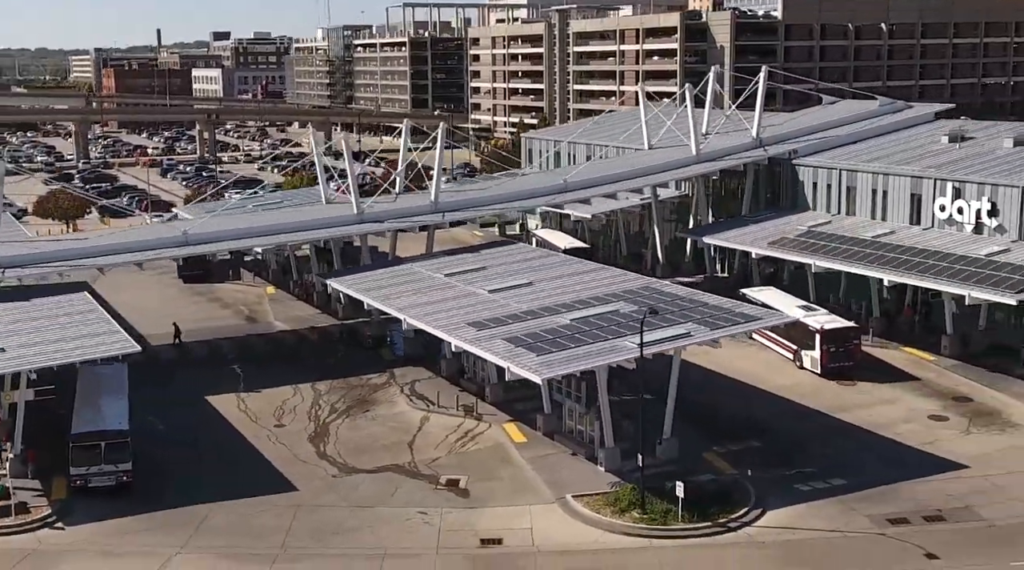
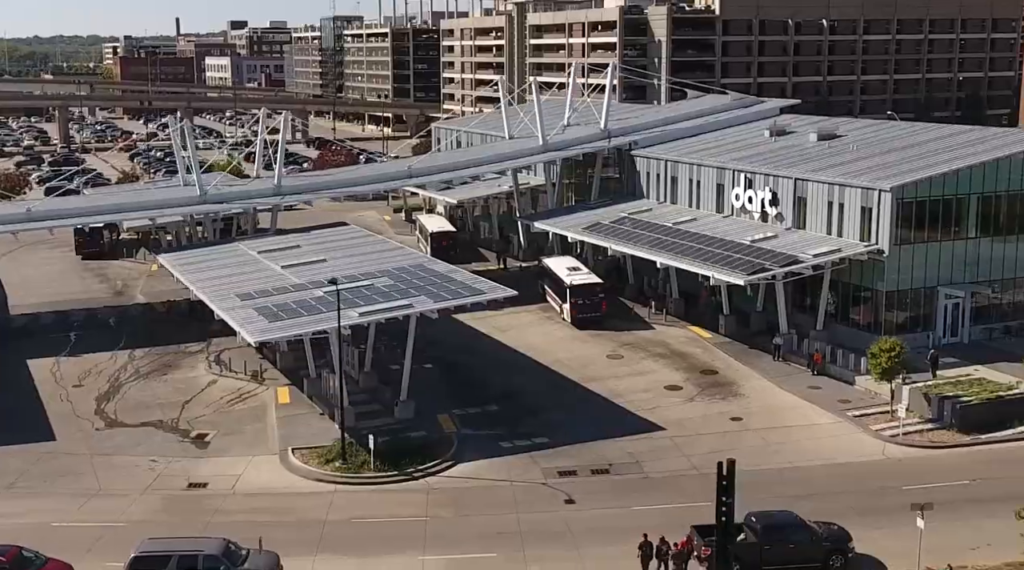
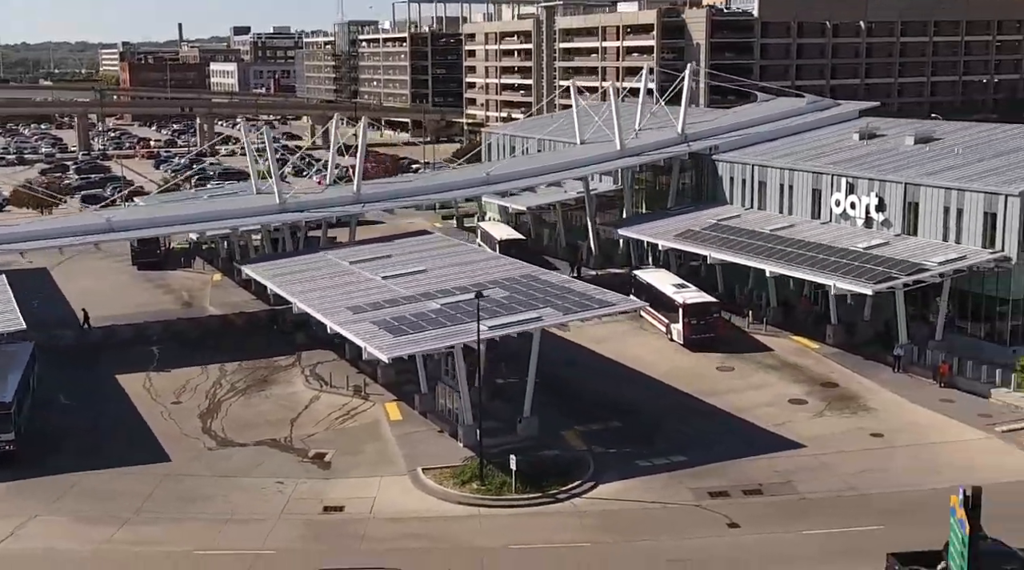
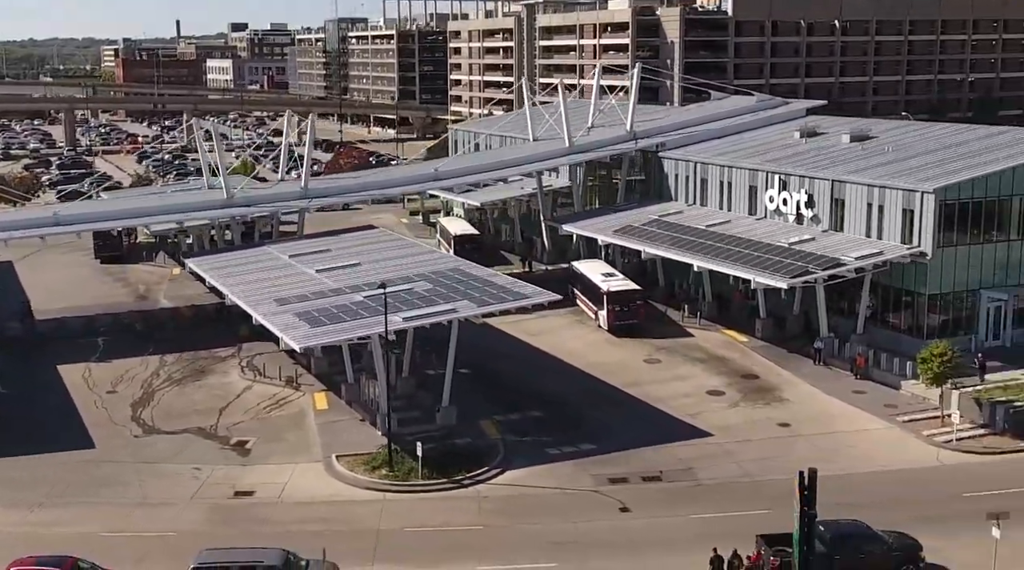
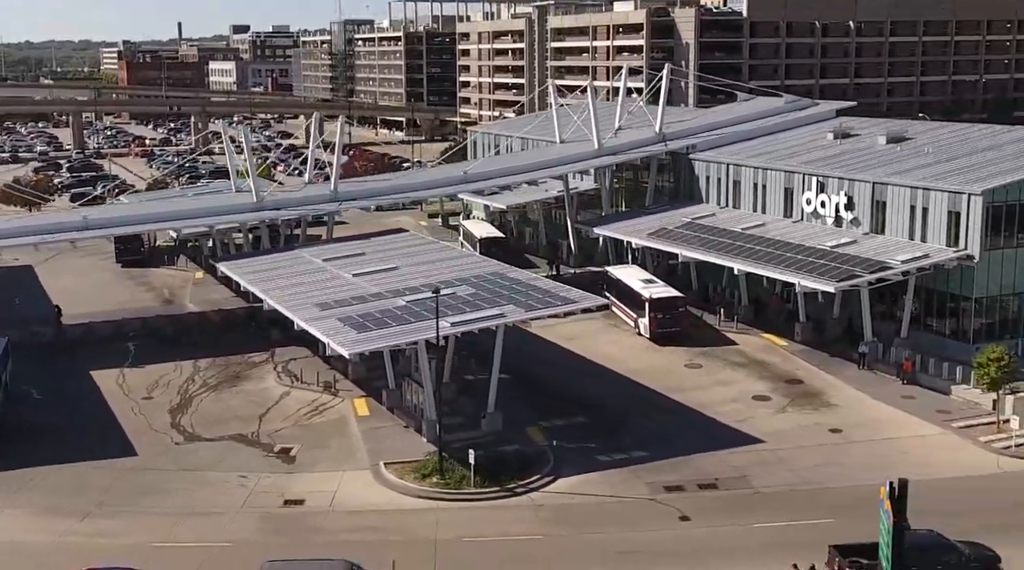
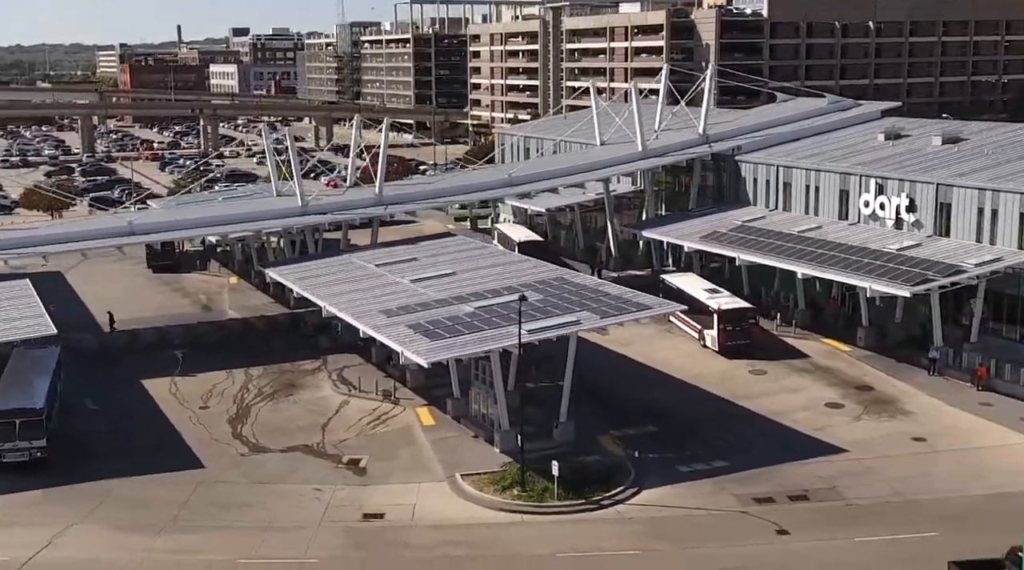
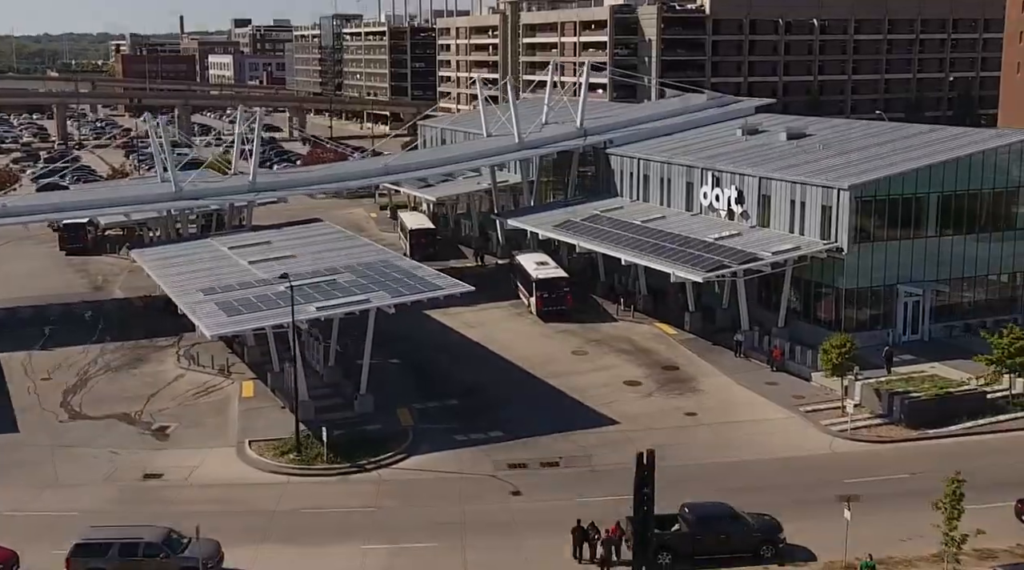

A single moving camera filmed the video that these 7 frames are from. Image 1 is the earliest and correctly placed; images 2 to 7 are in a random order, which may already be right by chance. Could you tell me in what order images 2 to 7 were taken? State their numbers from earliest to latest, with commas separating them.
6, 3, 5, 4, 2, 7
